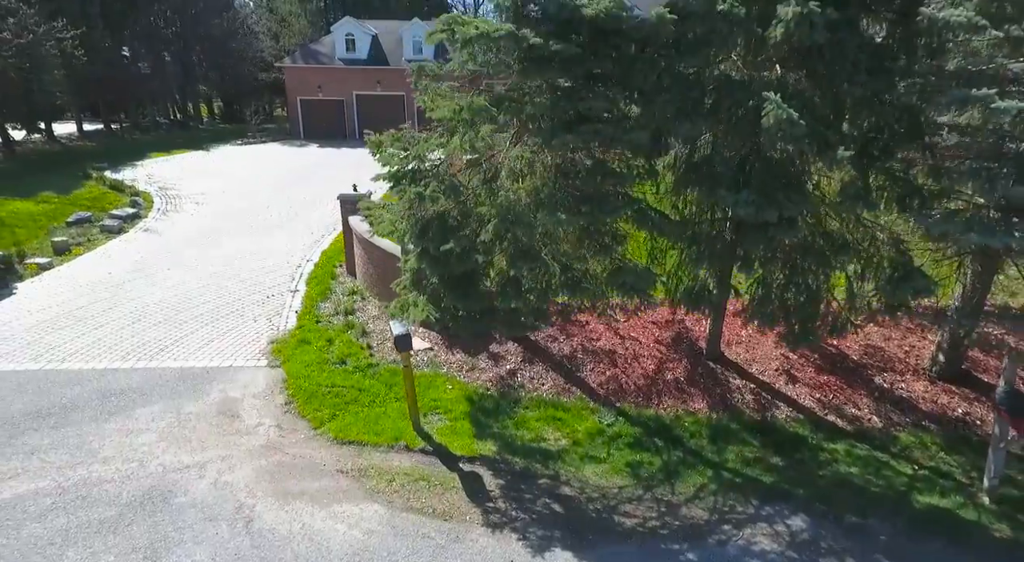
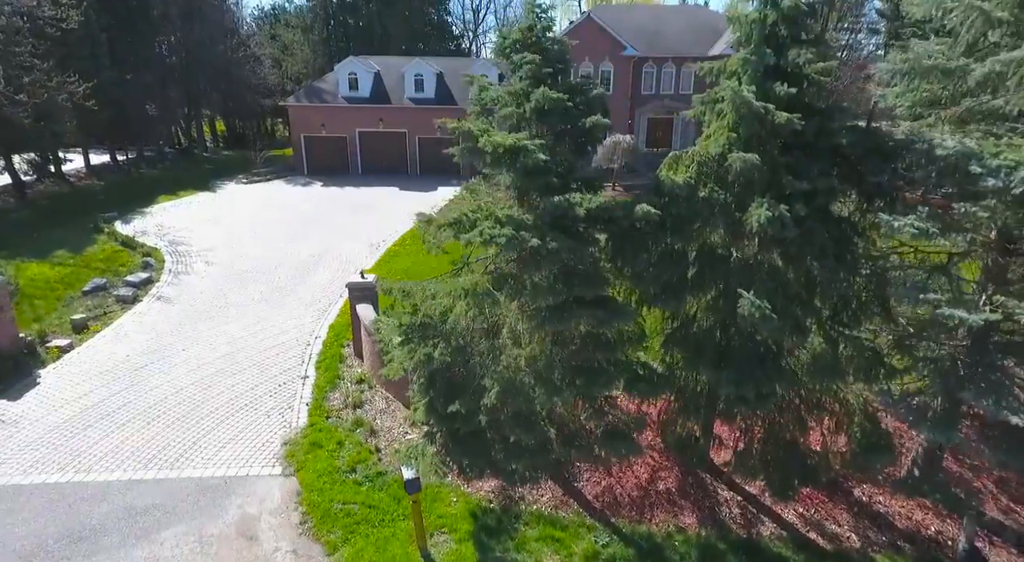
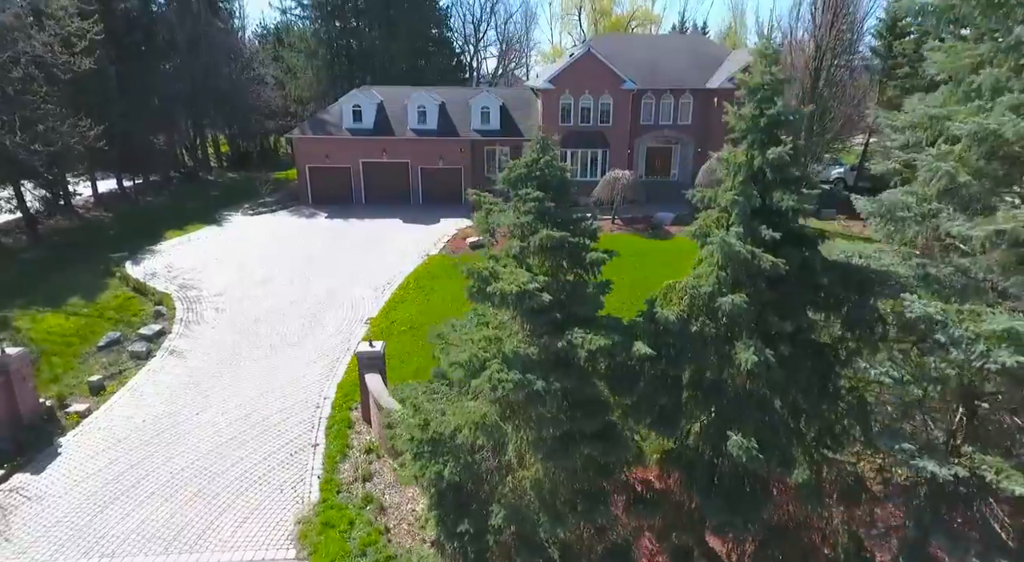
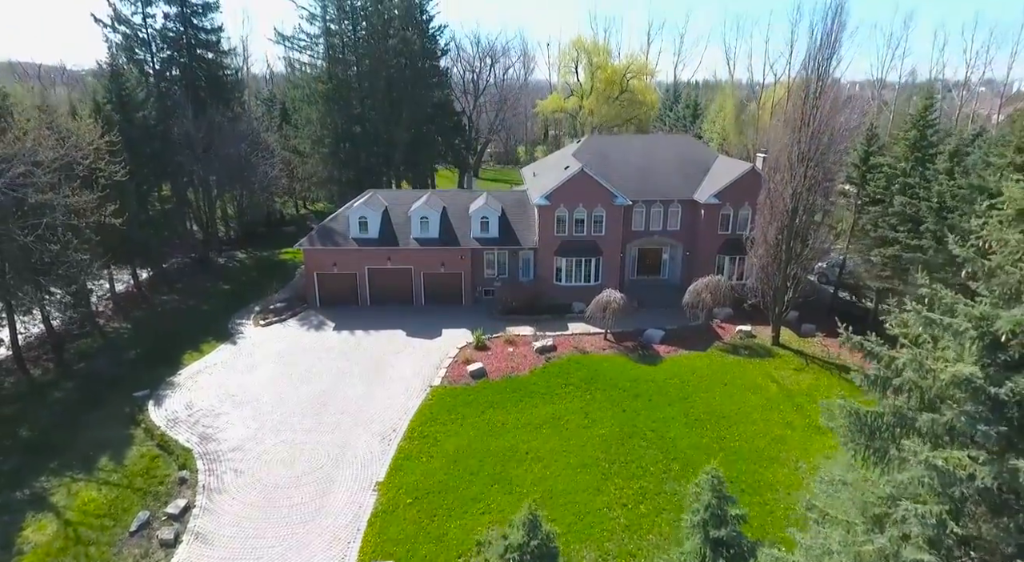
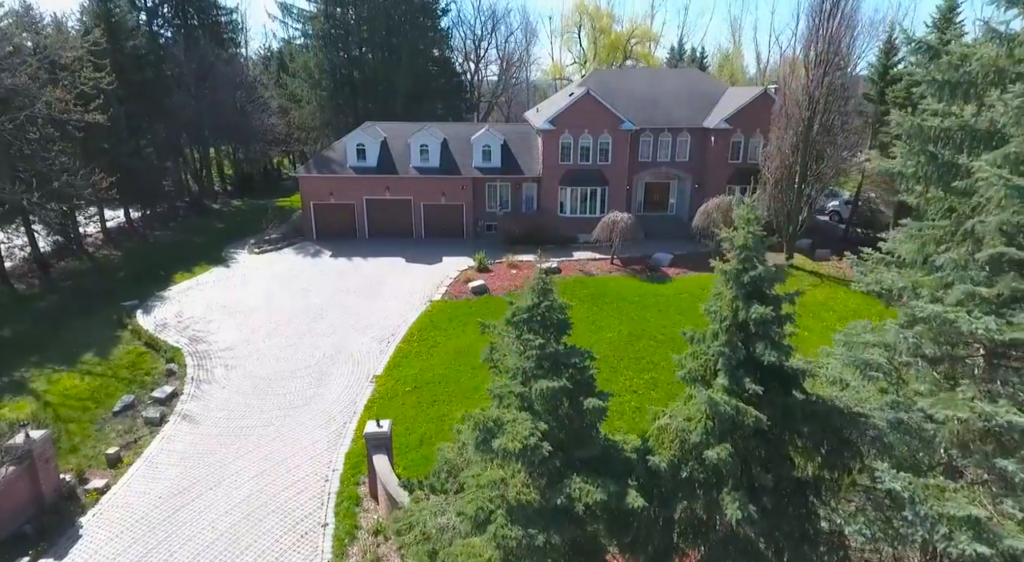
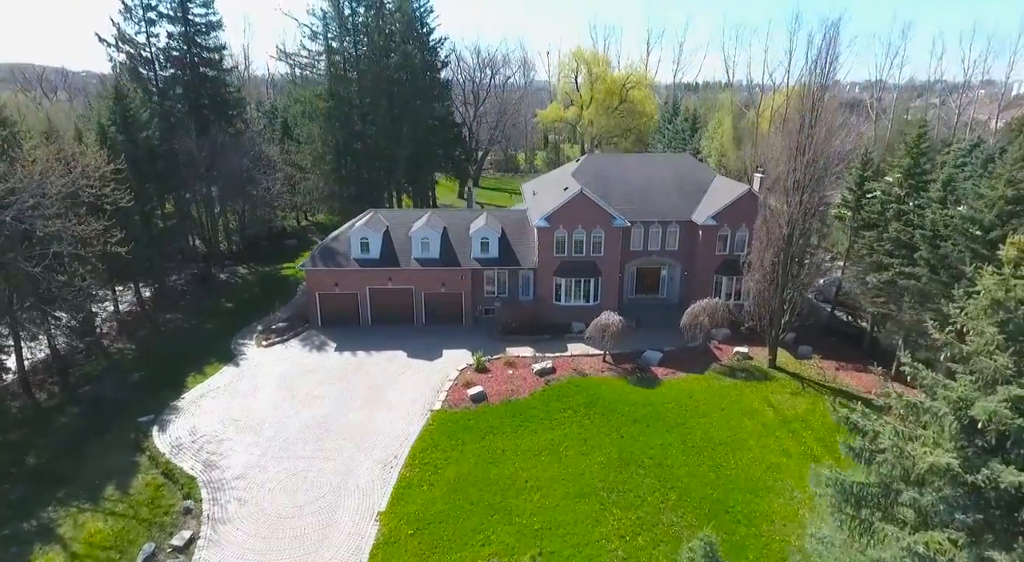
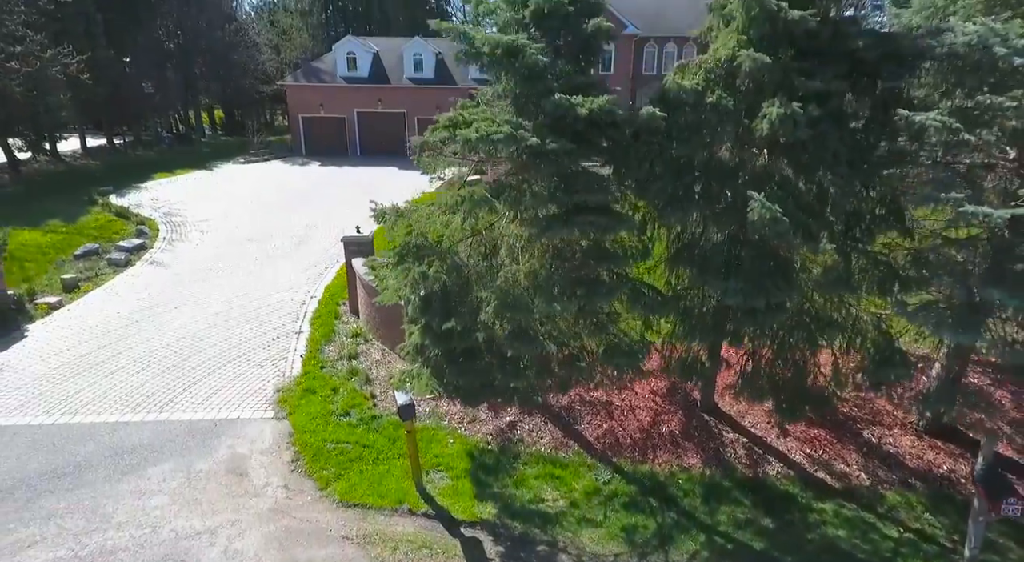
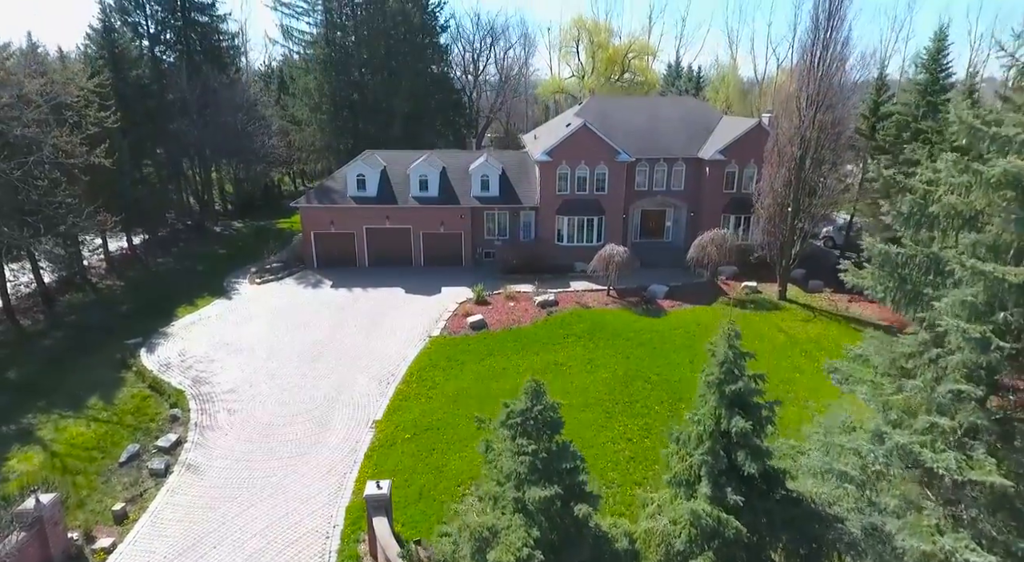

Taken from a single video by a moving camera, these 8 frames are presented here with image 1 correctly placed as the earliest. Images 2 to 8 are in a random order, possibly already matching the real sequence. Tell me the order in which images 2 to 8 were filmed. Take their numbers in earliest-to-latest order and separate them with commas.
7, 2, 3, 5, 8, 4, 6
